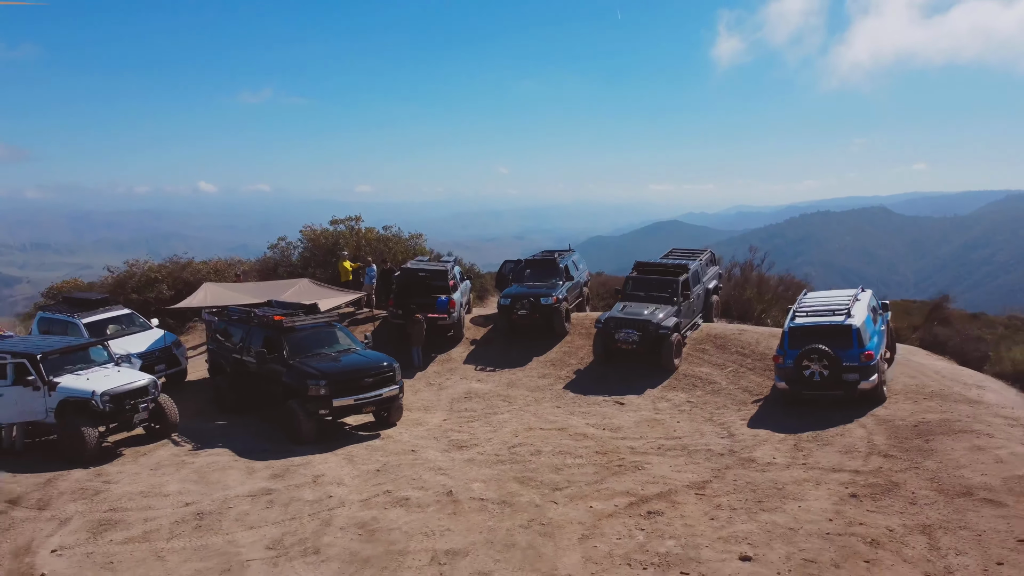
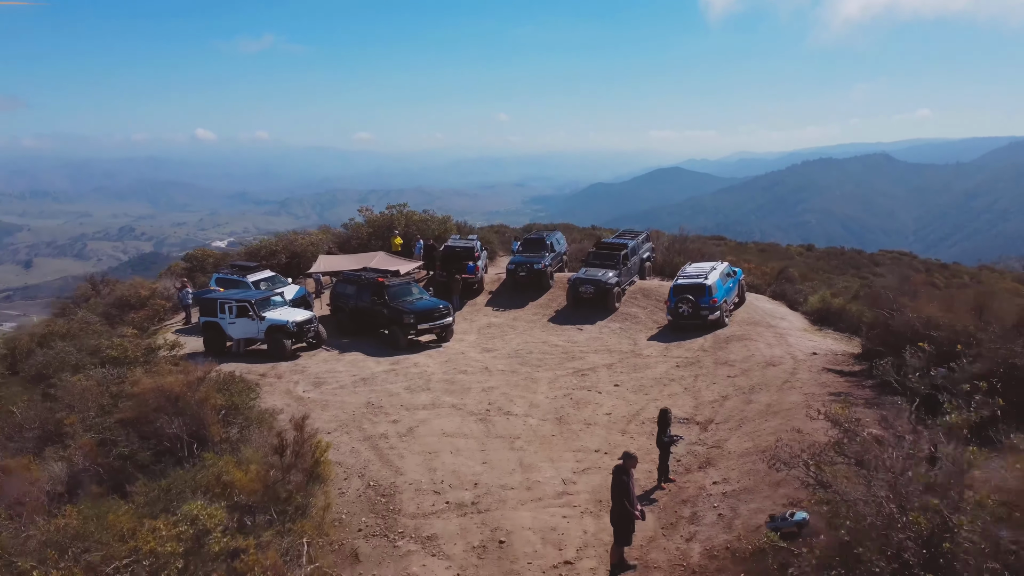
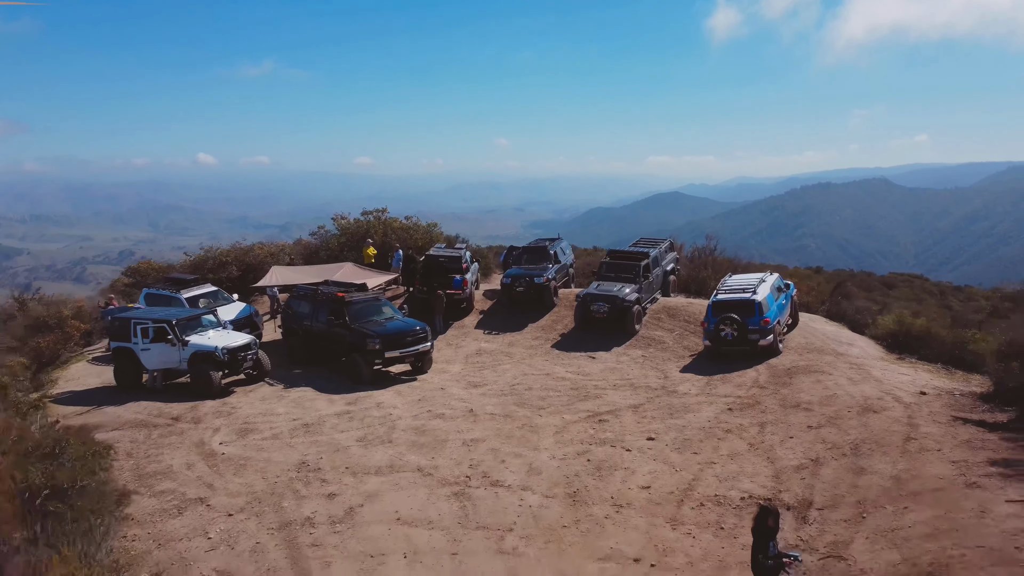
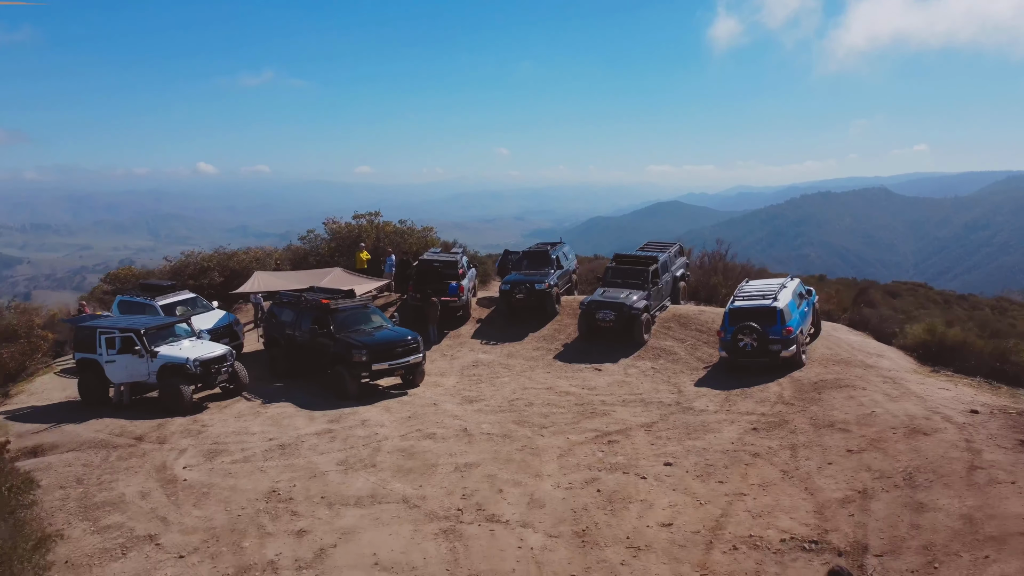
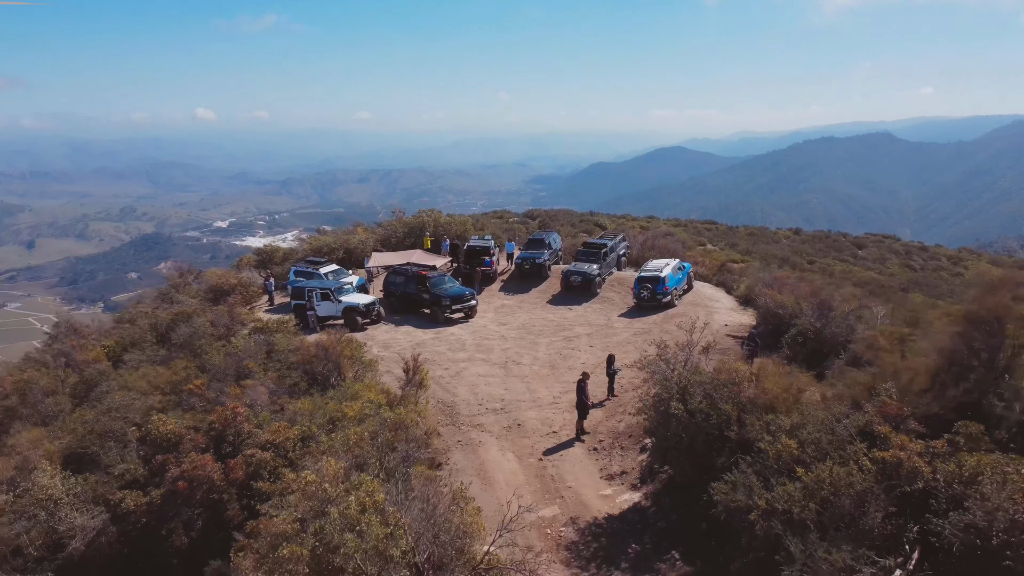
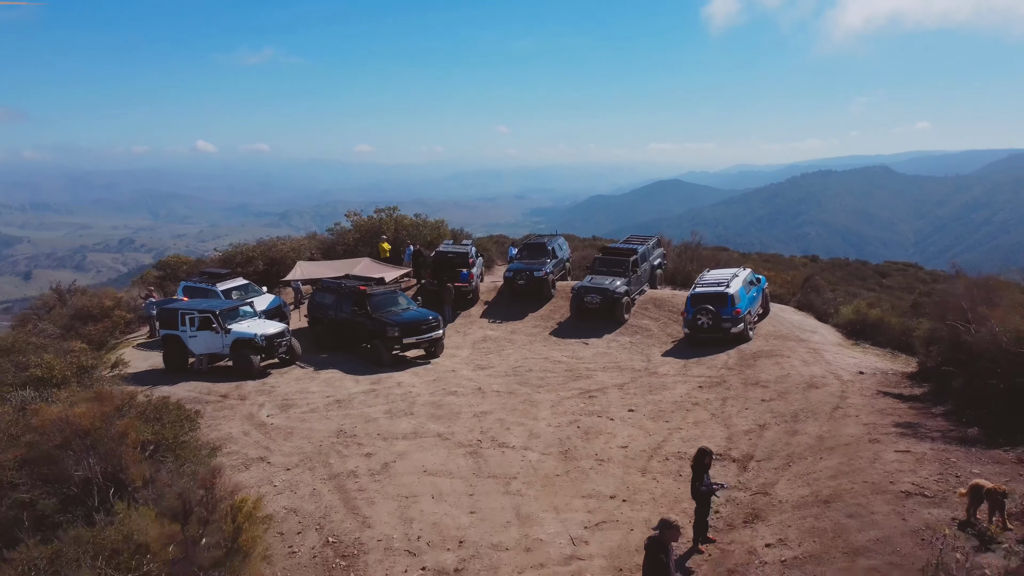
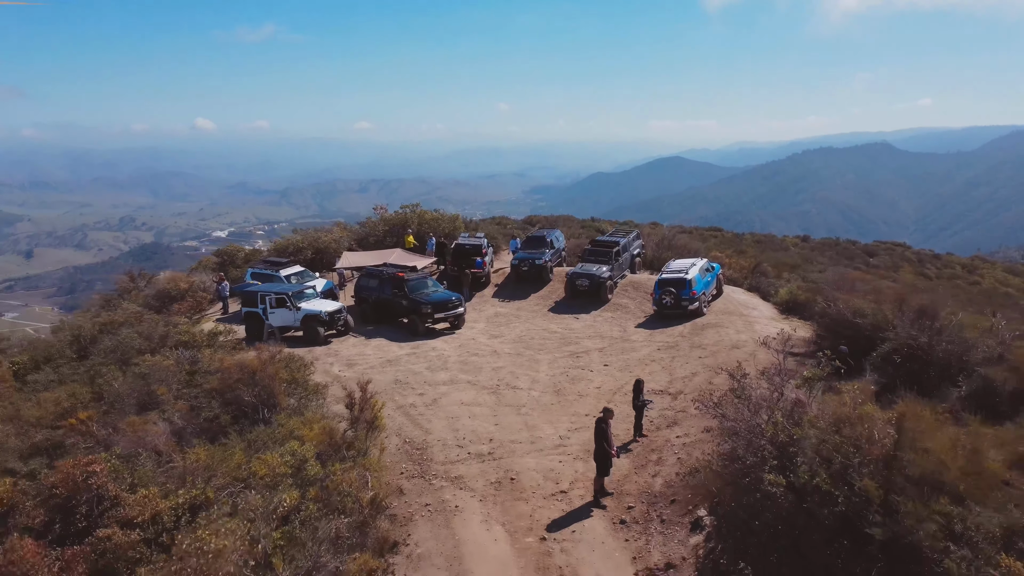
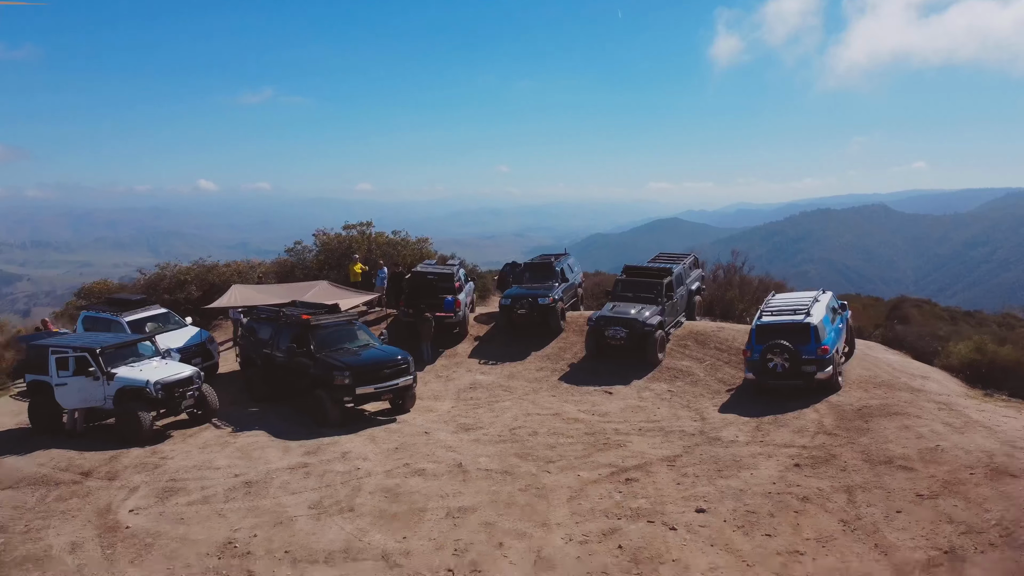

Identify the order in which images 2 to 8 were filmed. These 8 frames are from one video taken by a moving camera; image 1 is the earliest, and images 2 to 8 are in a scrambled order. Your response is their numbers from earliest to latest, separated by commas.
8, 4, 3, 6, 2, 7, 5
